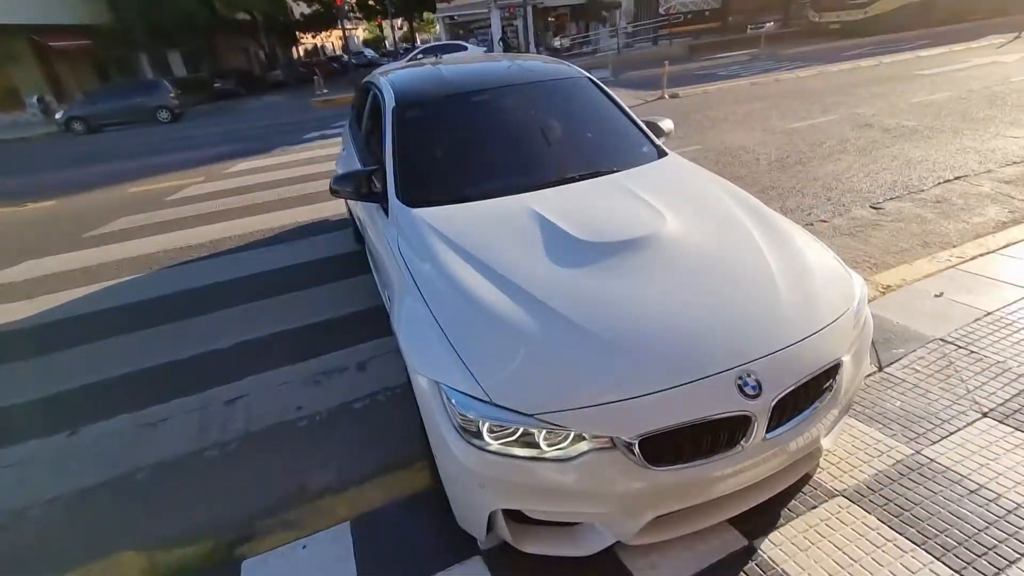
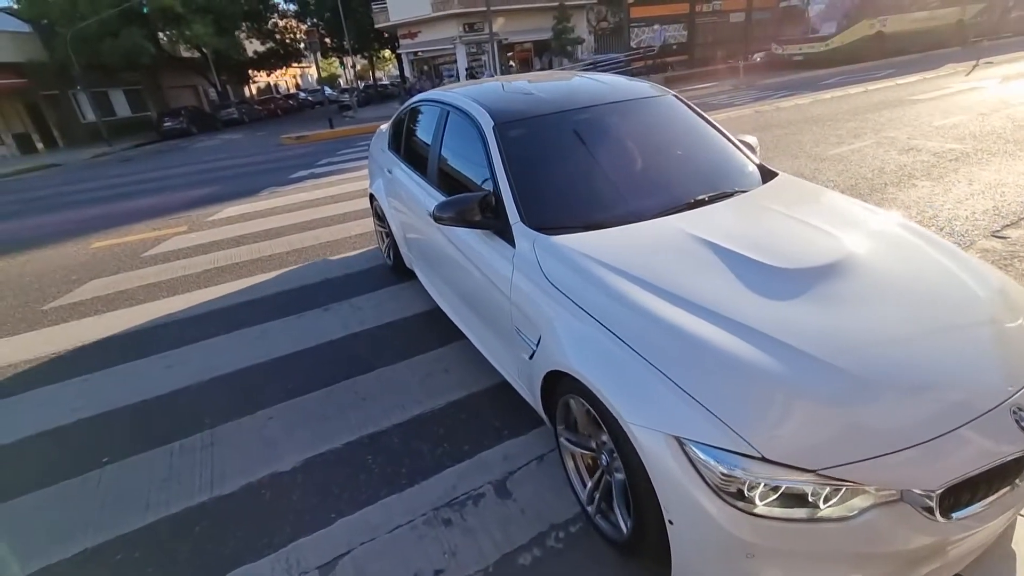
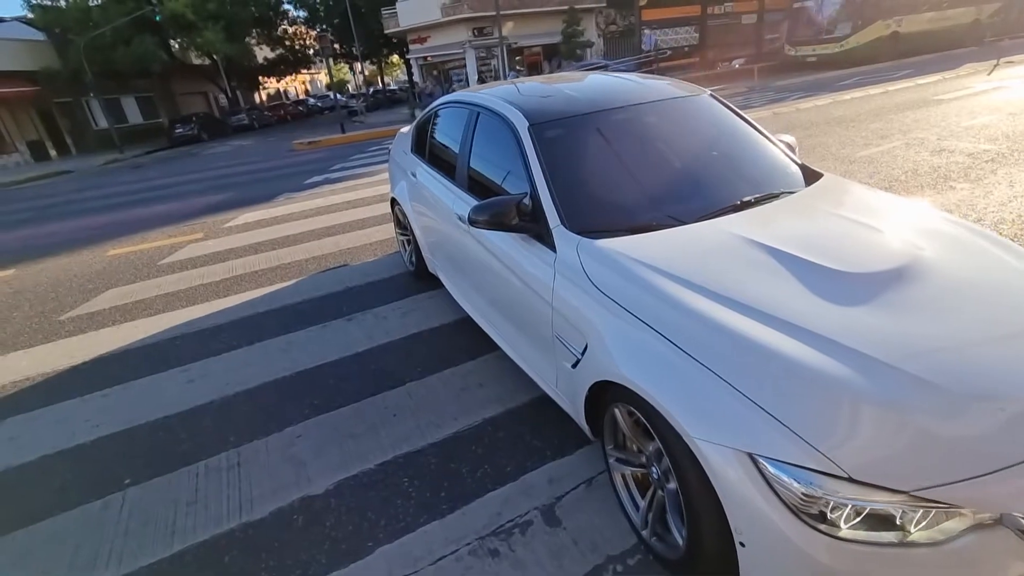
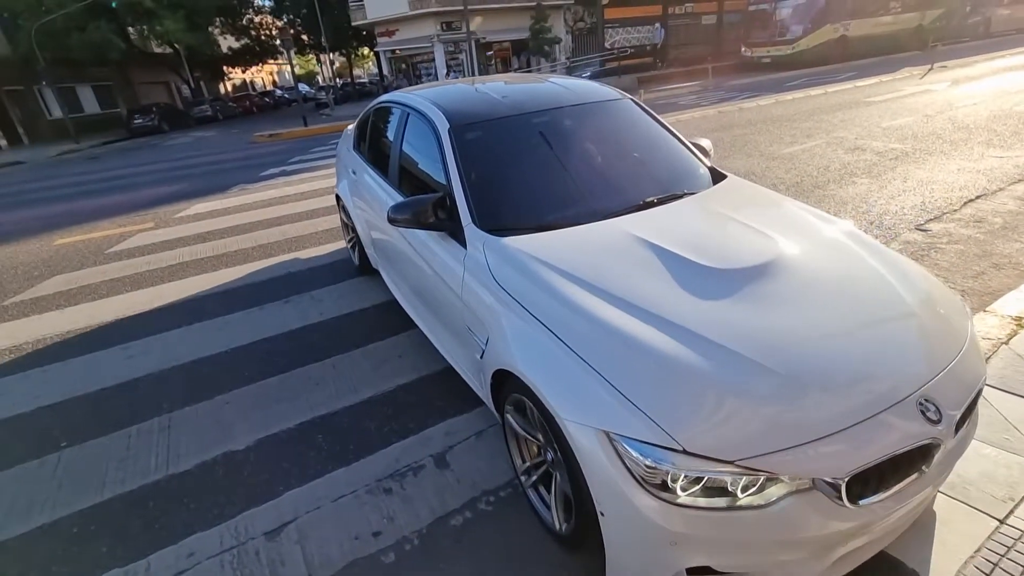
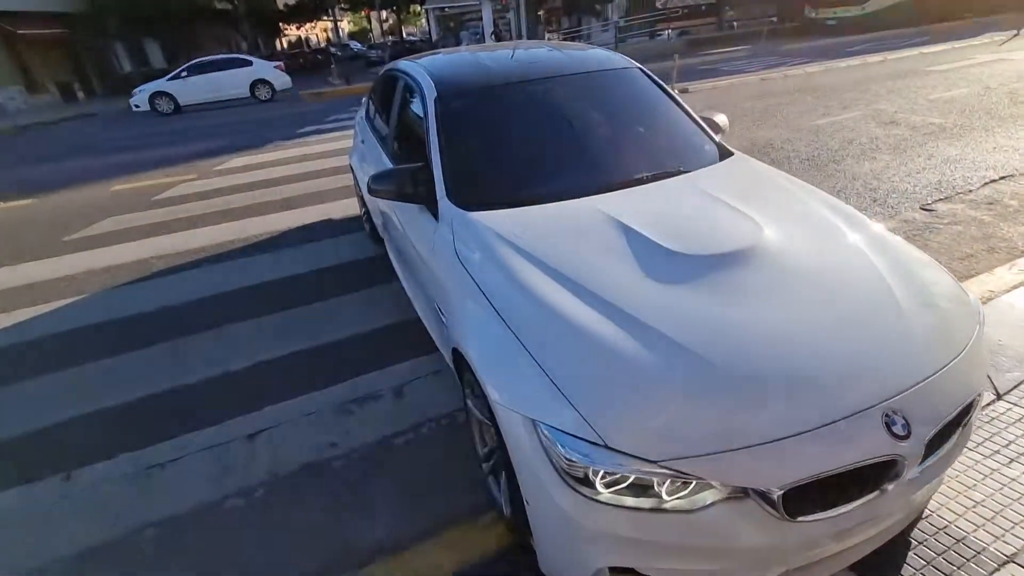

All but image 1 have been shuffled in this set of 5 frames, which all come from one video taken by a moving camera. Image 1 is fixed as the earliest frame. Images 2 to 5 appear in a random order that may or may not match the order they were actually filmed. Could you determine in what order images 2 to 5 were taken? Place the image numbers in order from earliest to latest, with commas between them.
5, 4, 2, 3
